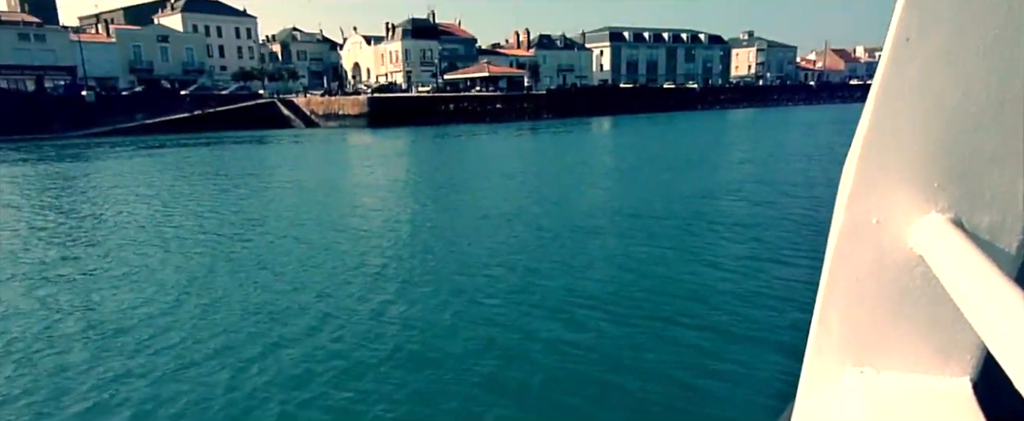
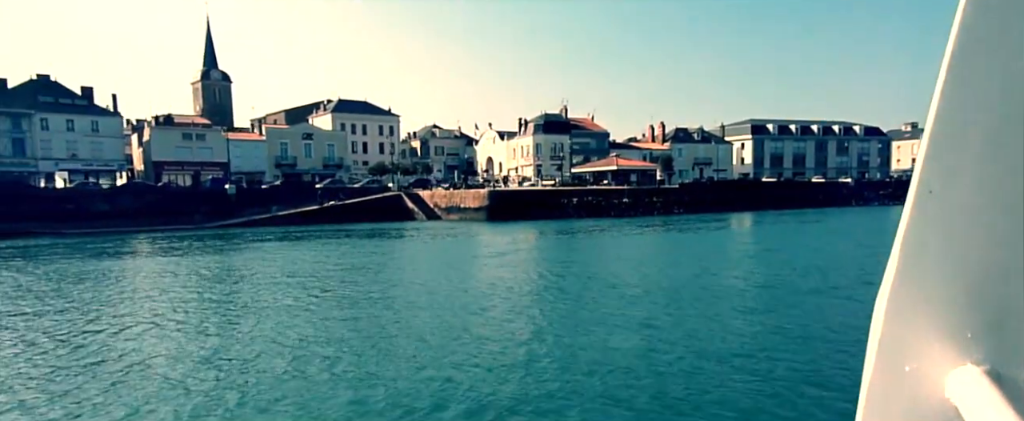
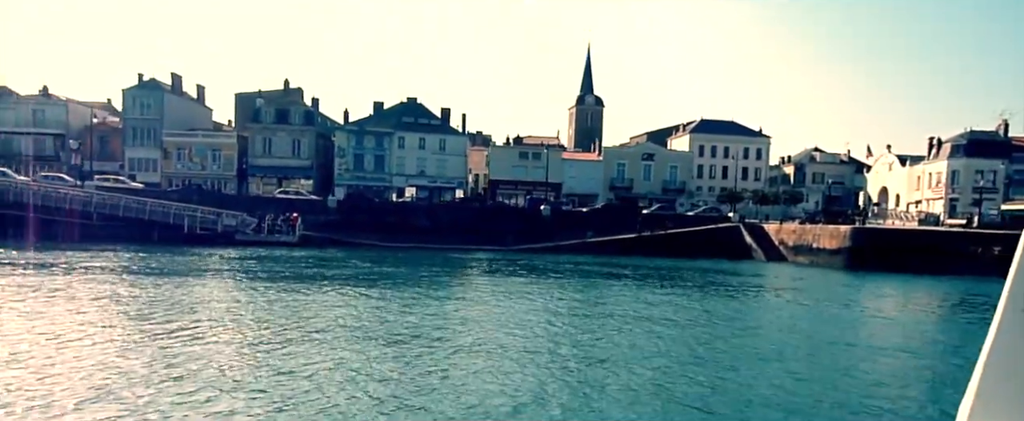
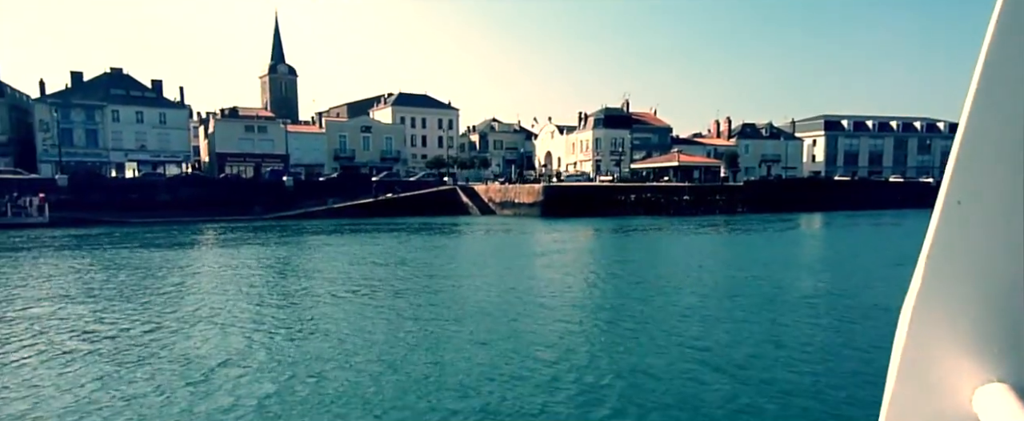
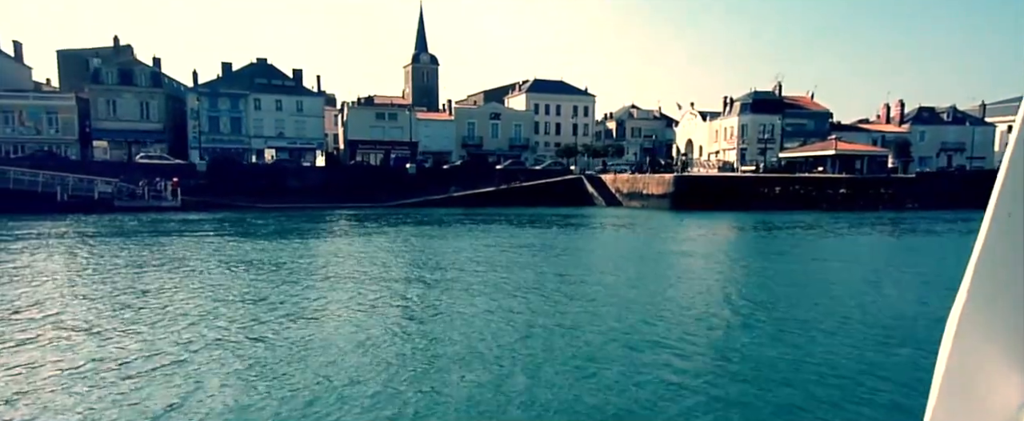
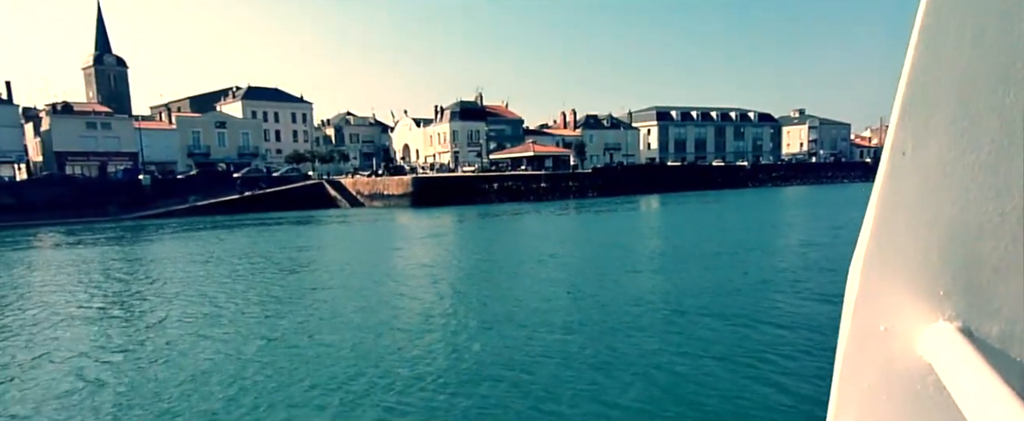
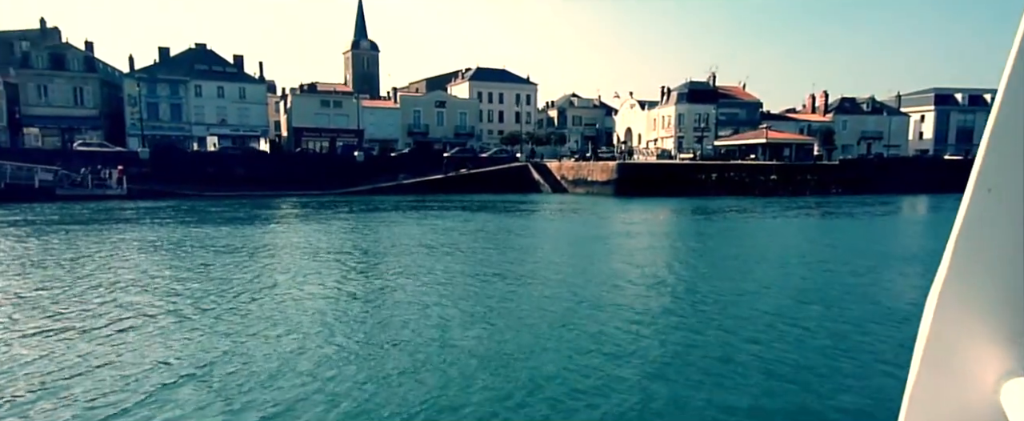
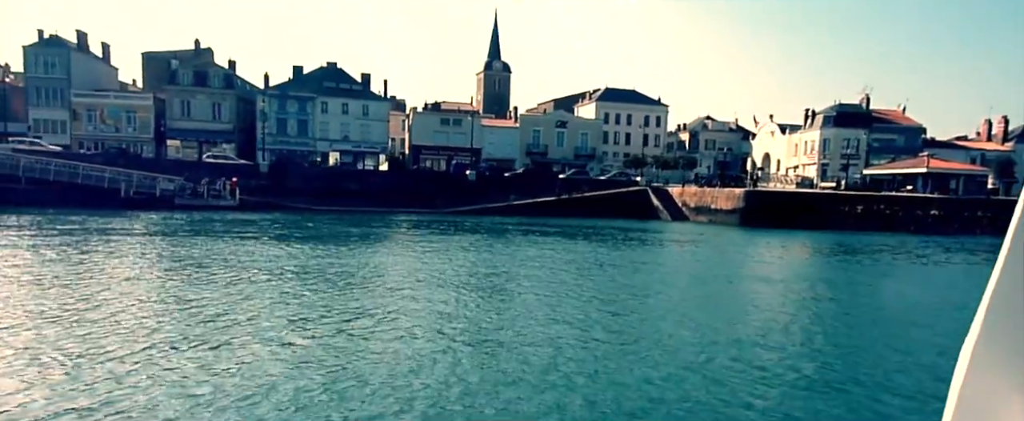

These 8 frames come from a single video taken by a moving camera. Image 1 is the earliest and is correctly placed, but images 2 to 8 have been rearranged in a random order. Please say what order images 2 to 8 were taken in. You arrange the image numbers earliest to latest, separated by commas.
6, 2, 4, 7, 5, 8, 3
